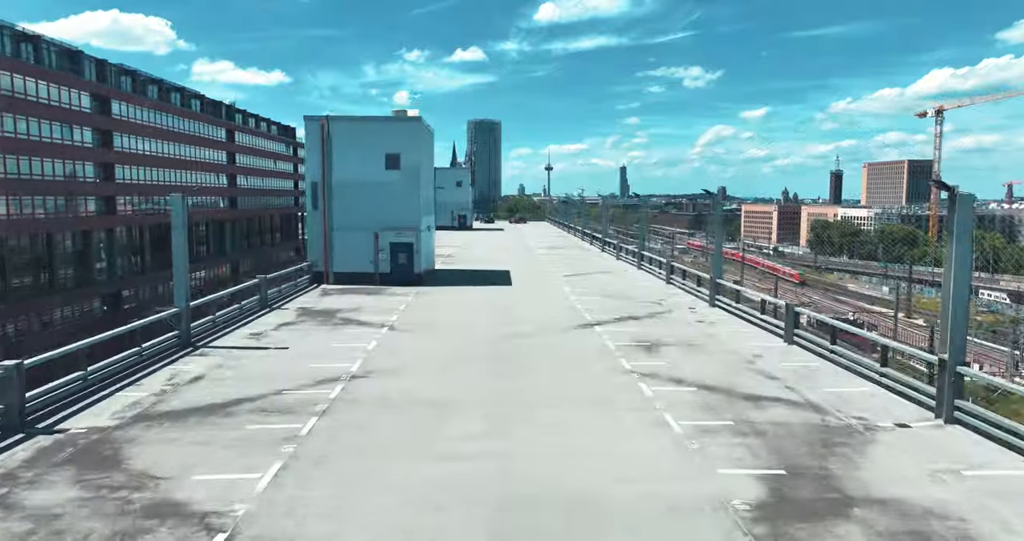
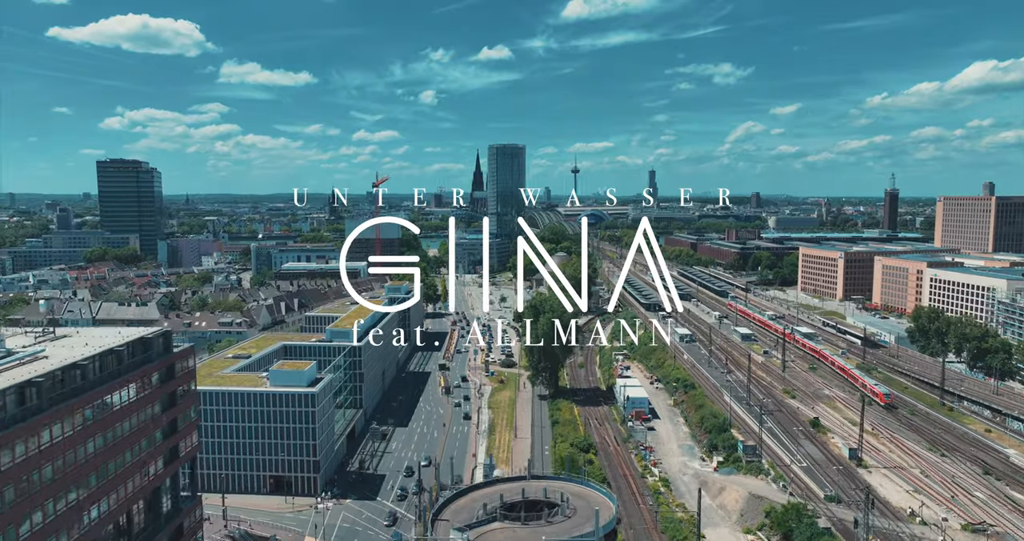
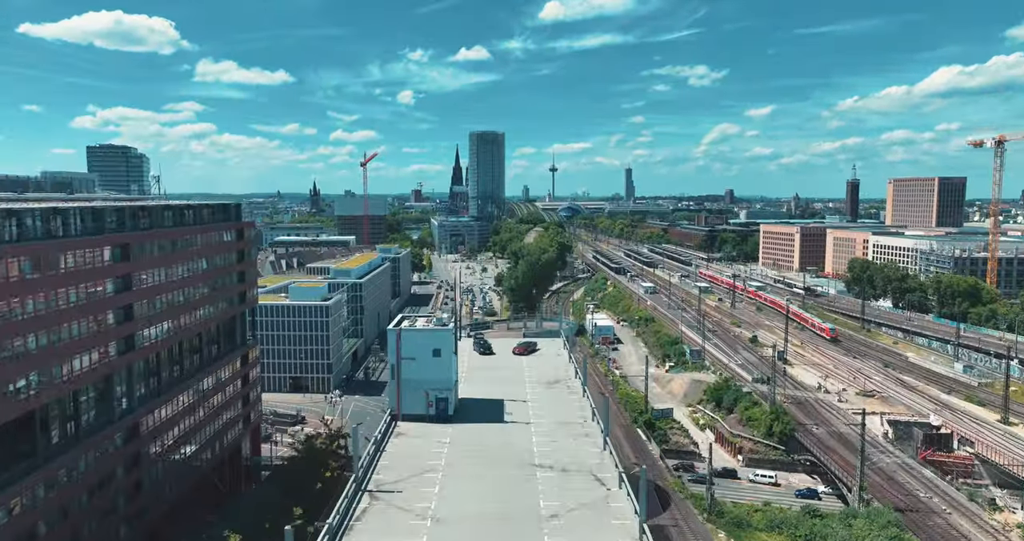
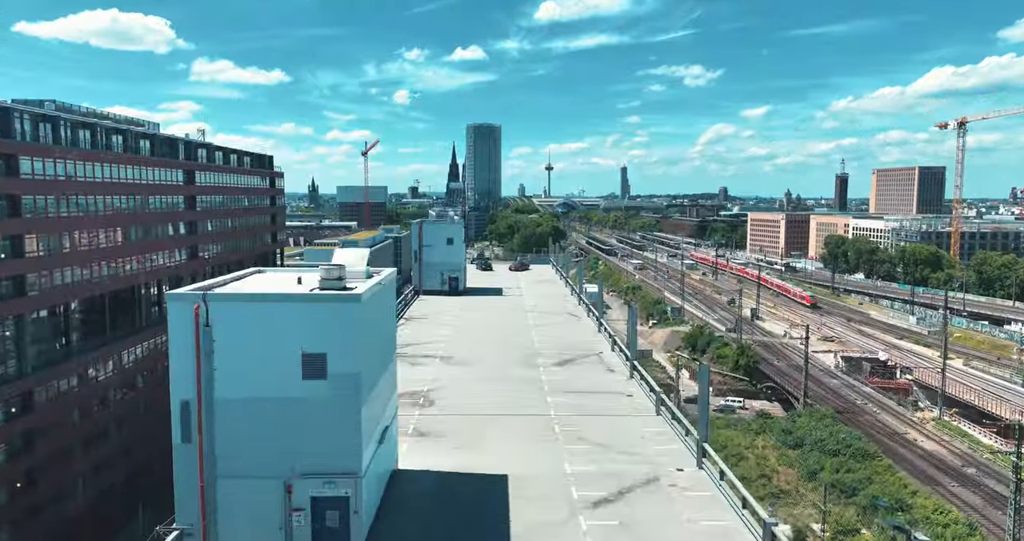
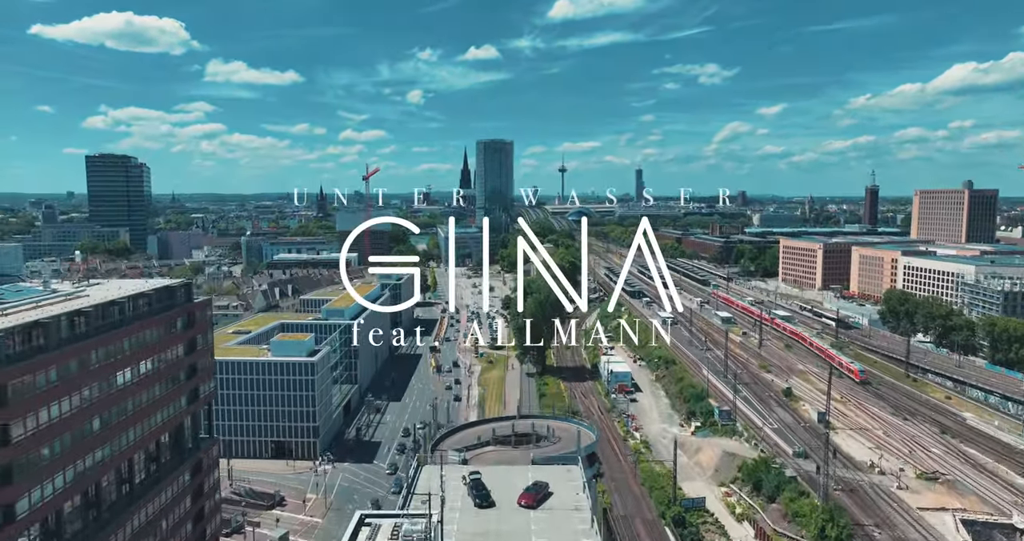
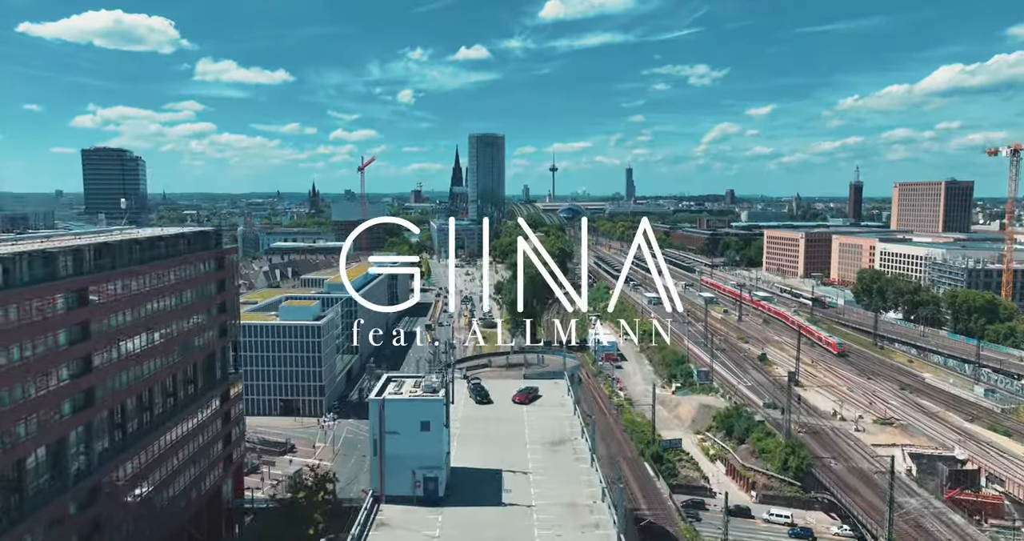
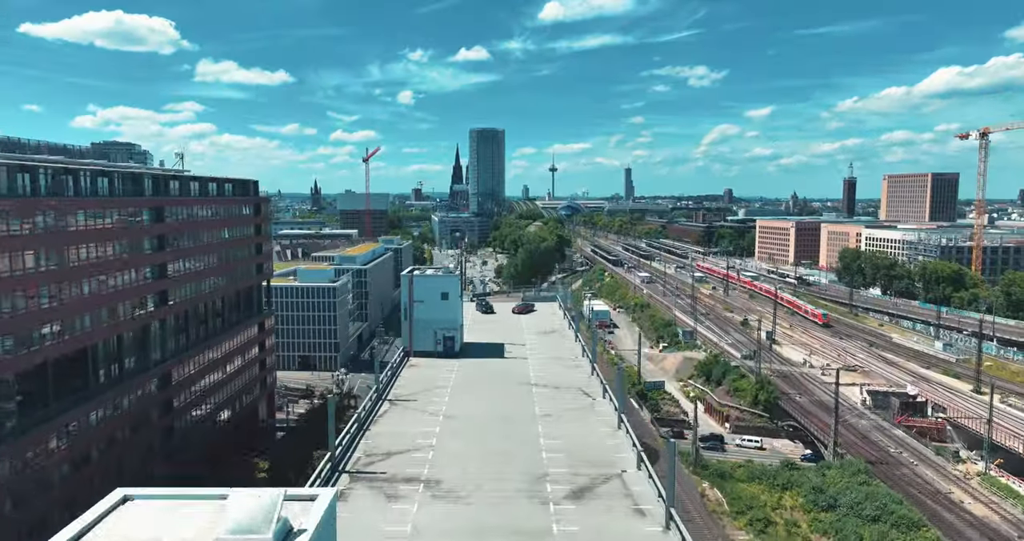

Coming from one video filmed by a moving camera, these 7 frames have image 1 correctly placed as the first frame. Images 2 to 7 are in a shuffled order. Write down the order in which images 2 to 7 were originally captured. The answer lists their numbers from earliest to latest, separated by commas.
4, 7, 3, 6, 5, 2
